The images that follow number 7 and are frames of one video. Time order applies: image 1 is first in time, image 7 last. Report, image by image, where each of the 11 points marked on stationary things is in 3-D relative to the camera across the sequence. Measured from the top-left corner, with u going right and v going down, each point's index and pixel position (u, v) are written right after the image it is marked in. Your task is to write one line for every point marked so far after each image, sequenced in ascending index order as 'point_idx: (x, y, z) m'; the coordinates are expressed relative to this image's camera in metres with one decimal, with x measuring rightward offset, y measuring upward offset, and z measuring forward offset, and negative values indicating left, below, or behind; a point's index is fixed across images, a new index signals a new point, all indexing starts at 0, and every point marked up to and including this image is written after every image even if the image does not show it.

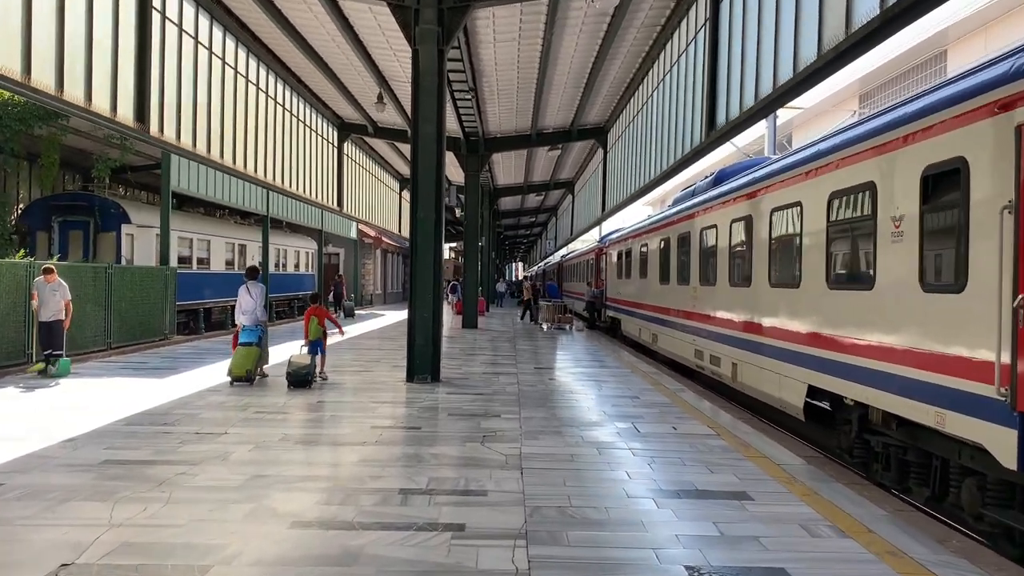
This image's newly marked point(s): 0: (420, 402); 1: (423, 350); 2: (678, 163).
0: (-0.8, -1.0, +7.8) m
1: (-0.9, -0.7, +9.1) m
2: (+3.0, +2.2, +15.3) m
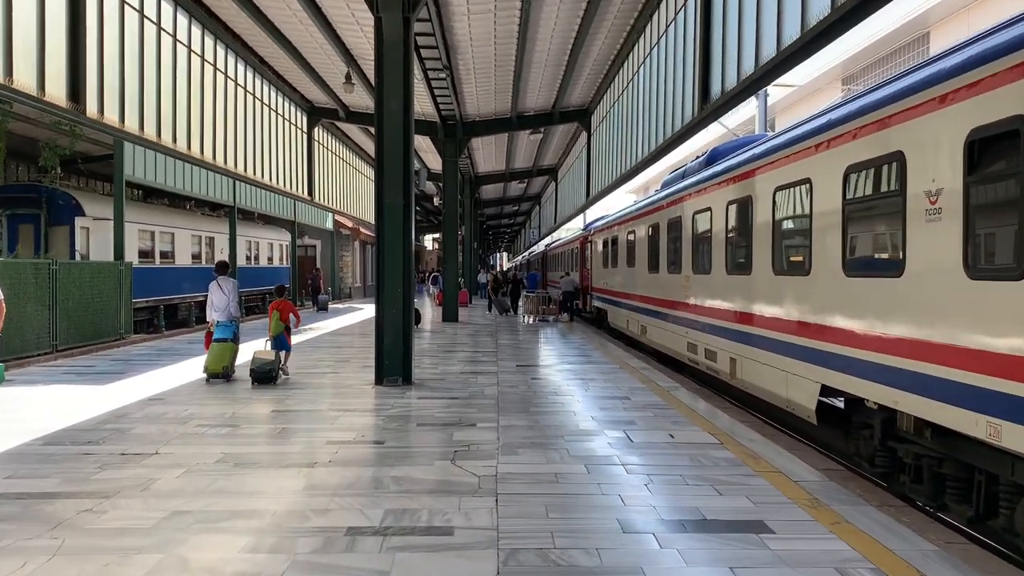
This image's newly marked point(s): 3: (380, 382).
0: (-1.0, -1.0, +7.0) m
1: (-1.1, -0.6, +8.3) m
2: (+2.6, +2.4, +14.5) m
3: (-1.3, -0.9, +8.3) m
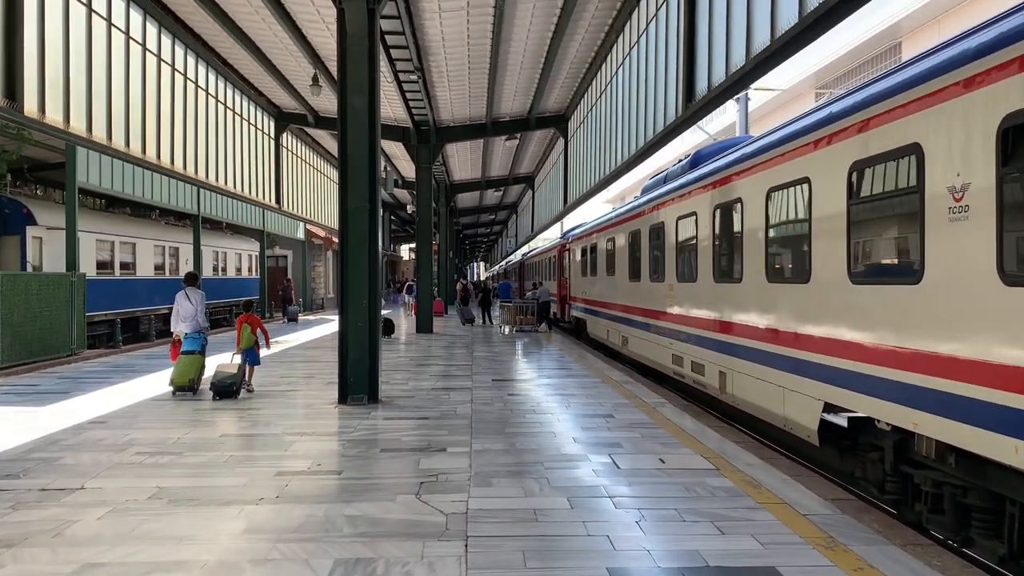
0: (-1.2, -1.1, +6.4) m
1: (-1.4, -0.7, +7.7) m
2: (+2.2, +2.3, +14.0) m
3: (-1.5, -1.0, +7.7) m
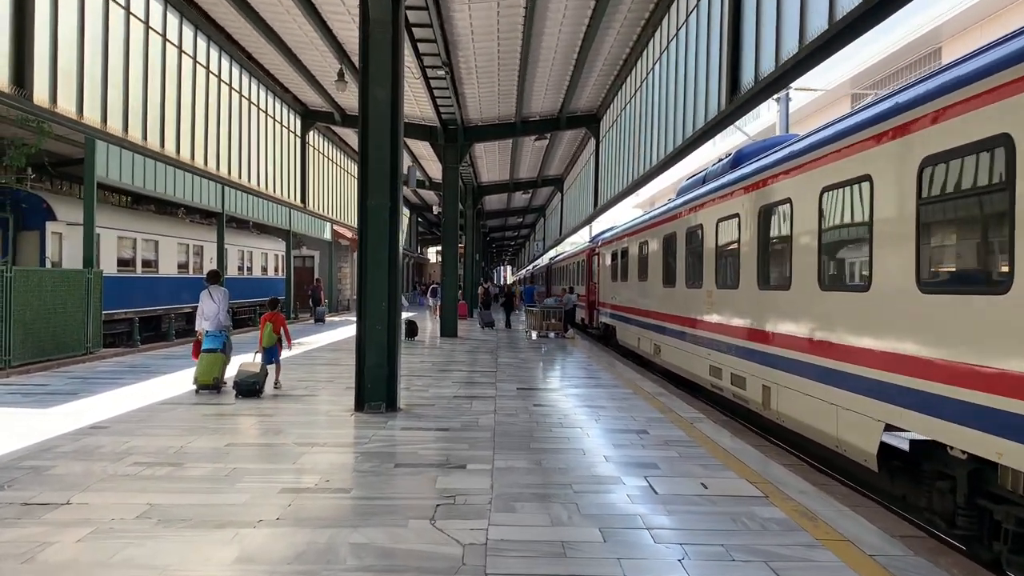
0: (-1.0, -1.1, +5.9) m
1: (-1.1, -0.7, +7.2) m
2: (+2.7, +2.2, +13.5) m
3: (-1.3, -1.0, +7.2) m
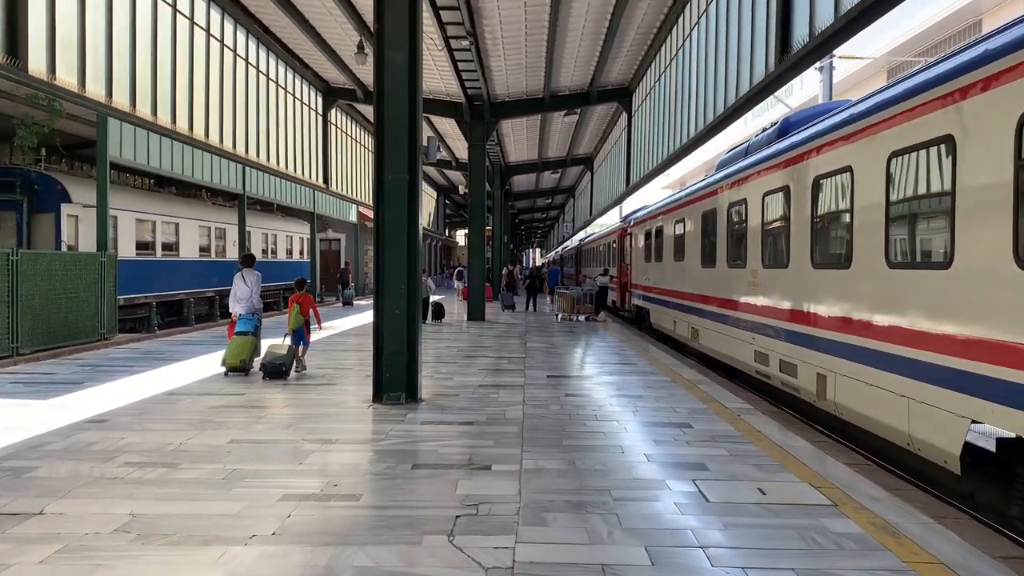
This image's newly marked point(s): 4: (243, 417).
0: (-0.8, -0.9, +5.4) m
1: (-0.9, -0.6, +6.7) m
2: (+3.1, +2.5, +12.8) m
3: (-1.0, -0.9, +6.7) m
4: (-1.9, -0.9, +6.2) m
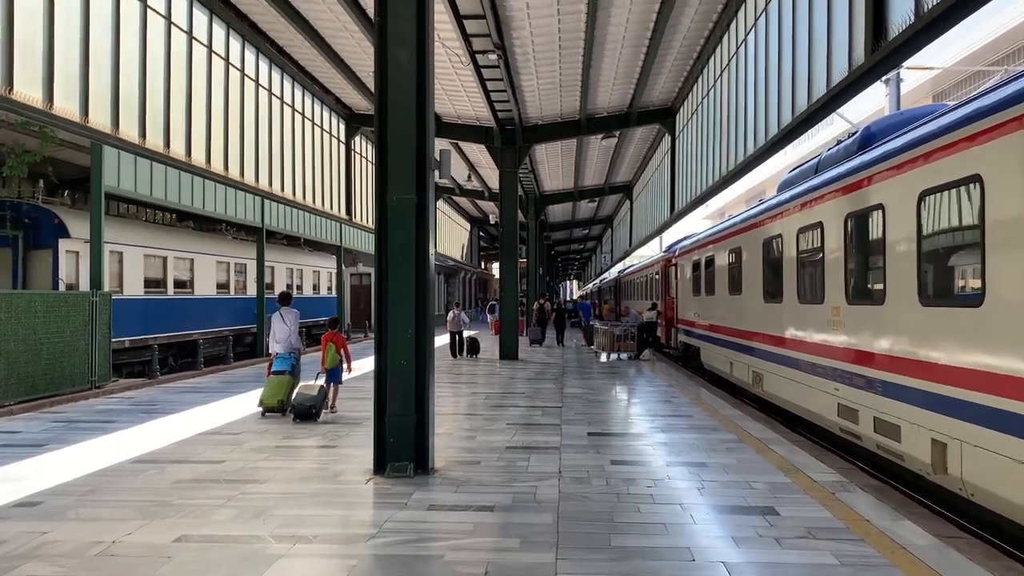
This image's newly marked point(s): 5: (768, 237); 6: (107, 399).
0: (-0.6, -1.2, +4.1) m
1: (-0.7, -0.8, +5.5) m
2: (+3.5, +2.0, +11.5) m
3: (-0.8, -1.2, +5.5) m
4: (-1.7, -1.2, +5.0) m
5: (+2.8, +0.5, +9.5) m
6: (-4.5, -1.2, +9.7) m
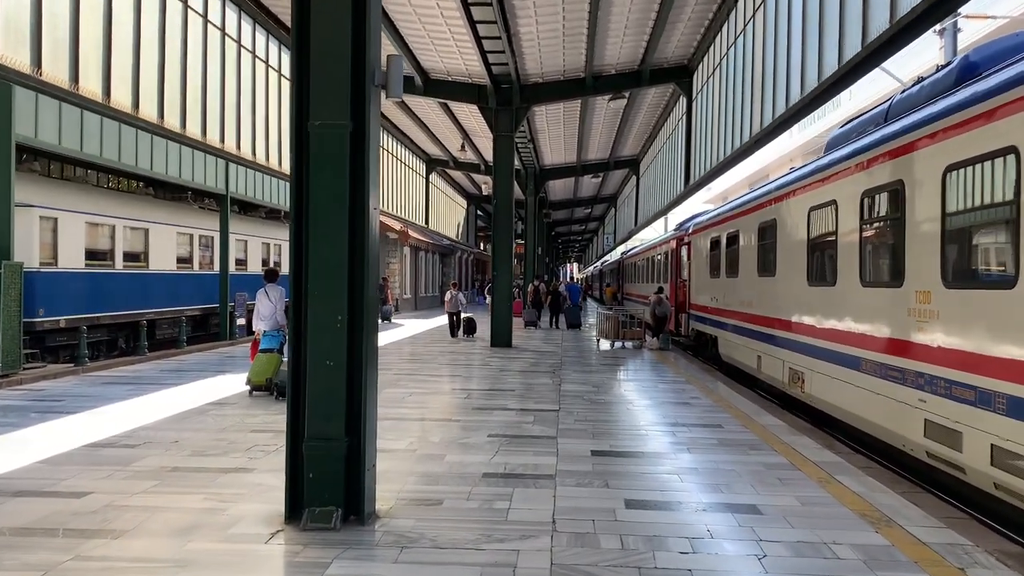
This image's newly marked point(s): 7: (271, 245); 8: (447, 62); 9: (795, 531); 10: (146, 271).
0: (-0.8, -1.1, +2.5) m
1: (-0.8, -0.7, +3.8) m
2: (+3.4, +2.2, +9.7) m
3: (-0.9, -1.0, +3.8) m
4: (-1.8, -1.0, +3.3) m
5: (+2.7, +0.7, +7.8) m
6: (-4.6, -0.9, +8.0) m
7: (-5.2, +0.9, +18.6) m
8: (-1.0, +3.6, +13.9) m
9: (+1.3, -1.1, +3.9) m
10: (-5.8, +0.3, +13.9) m
